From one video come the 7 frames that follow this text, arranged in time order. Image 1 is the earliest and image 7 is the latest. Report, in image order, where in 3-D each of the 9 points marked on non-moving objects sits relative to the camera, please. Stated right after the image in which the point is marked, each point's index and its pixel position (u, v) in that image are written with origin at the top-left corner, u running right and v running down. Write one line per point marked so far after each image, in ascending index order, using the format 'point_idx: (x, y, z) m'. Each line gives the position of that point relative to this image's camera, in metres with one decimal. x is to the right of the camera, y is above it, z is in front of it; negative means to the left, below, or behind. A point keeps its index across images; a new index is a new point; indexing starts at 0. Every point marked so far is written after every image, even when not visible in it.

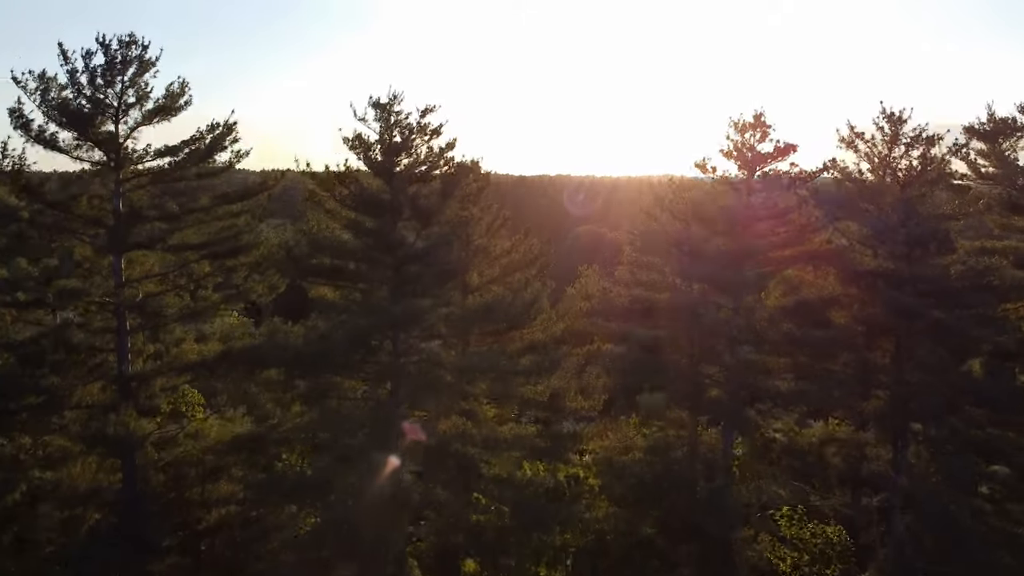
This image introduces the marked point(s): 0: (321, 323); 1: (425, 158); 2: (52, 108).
0: (-2.2, -0.4, +7.8) m
1: (-1.0, +1.5, +8.1) m
2: (-4.8, +1.9, +7.2) m
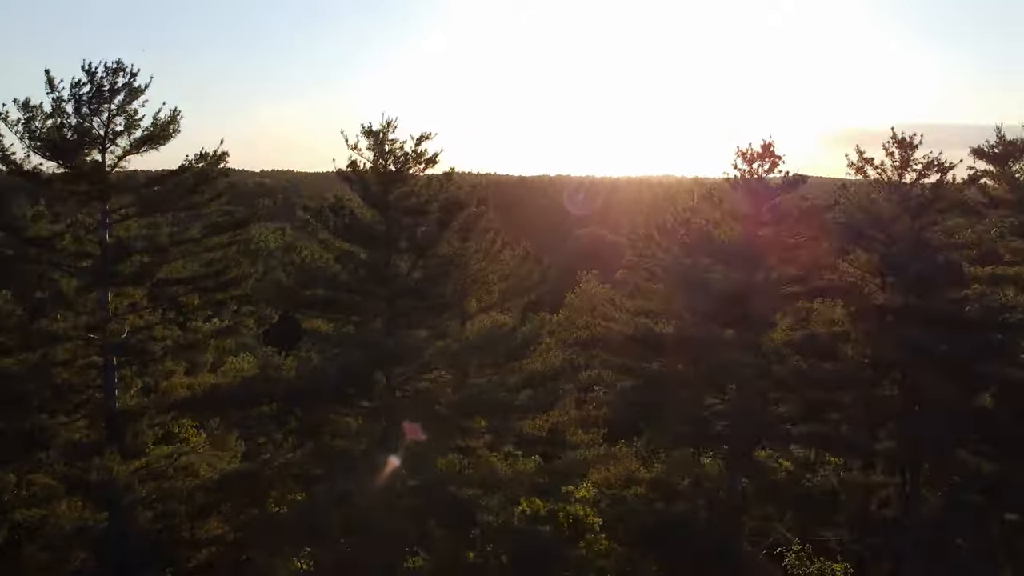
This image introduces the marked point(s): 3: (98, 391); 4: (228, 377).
0: (-2.2, -0.8, +7.6) m
1: (-1.0, +1.2, +7.8) m
2: (-4.8, +1.5, +6.9) m
3: (-4.5, -1.1, +7.4) m
4: (-3.2, -1.0, +7.7) m
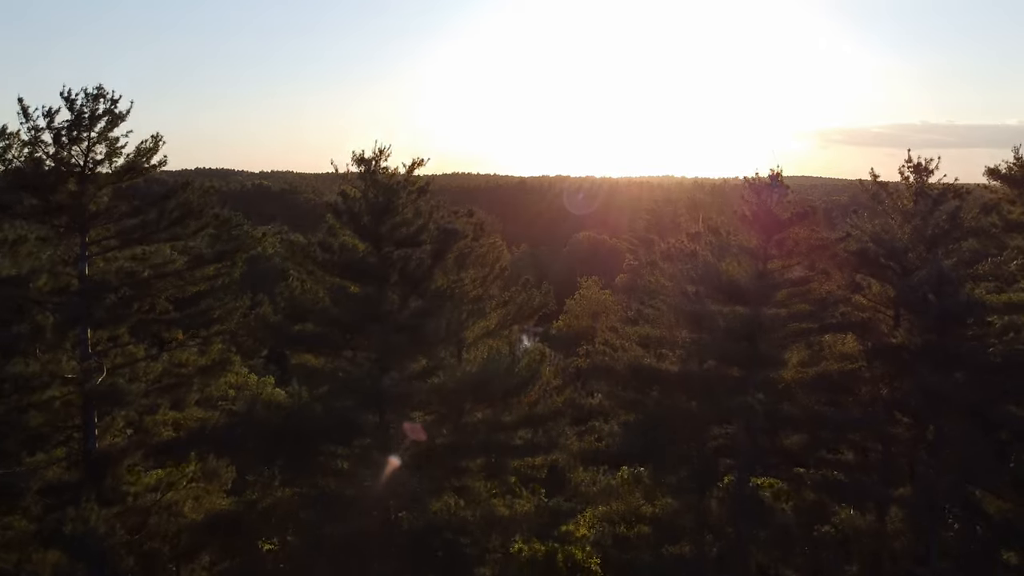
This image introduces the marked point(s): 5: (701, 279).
0: (-2.2, -1.1, +7.3) m
1: (-1.1, +0.8, +7.5) m
2: (-4.8, +1.1, +6.6) m
3: (-4.5, -1.5, +7.1) m
4: (-3.2, -1.4, +7.4) m
5: (+2.1, +0.1, +7.7) m
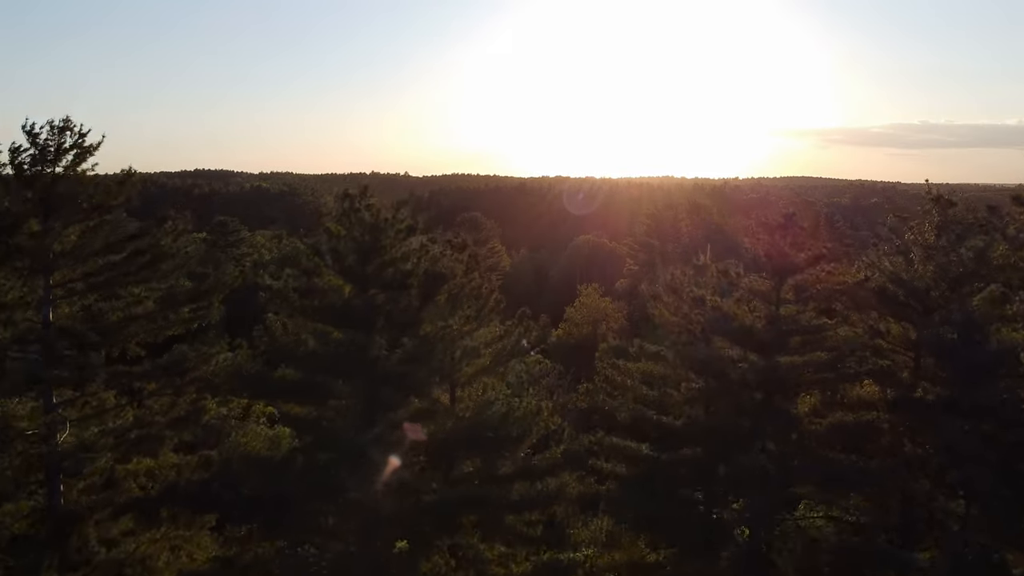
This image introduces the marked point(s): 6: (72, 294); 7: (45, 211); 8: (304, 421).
0: (-2.3, -1.6, +6.8) m
1: (-1.1, +0.4, +7.1) m
2: (-4.9, +0.7, +6.1) m
3: (-4.5, -1.9, +6.6) m
4: (-3.2, -1.8, +6.9) m
5: (+2.1, -0.3, +7.3) m
6: (-4.3, 0.0, +6.6) m
7: (-4.4, +0.7, +6.5) m
8: (-2.1, -1.3, +6.8) m
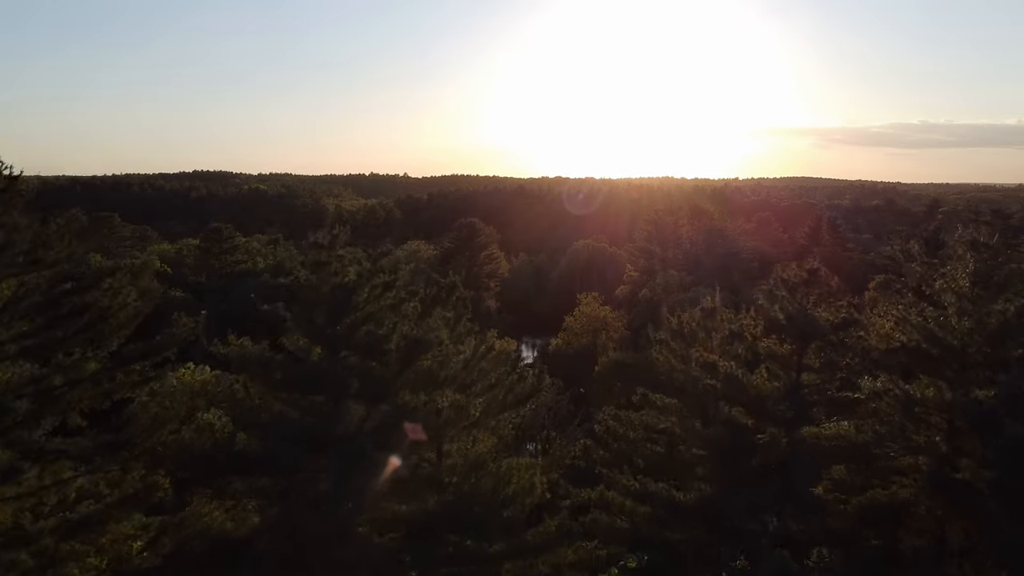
0: (-2.4, -2.1, +6.1) m
1: (-1.2, -0.2, +6.3) m
2: (-5.0, +0.2, +5.4) m
3: (-4.6, -2.4, +5.9) m
4: (-3.3, -2.3, +6.2) m
5: (+2.0, -0.8, +6.5) m
6: (-4.4, -0.6, +5.9) m
7: (-4.5, +0.2, +5.8) m
8: (-2.2, -1.9, +6.1) m
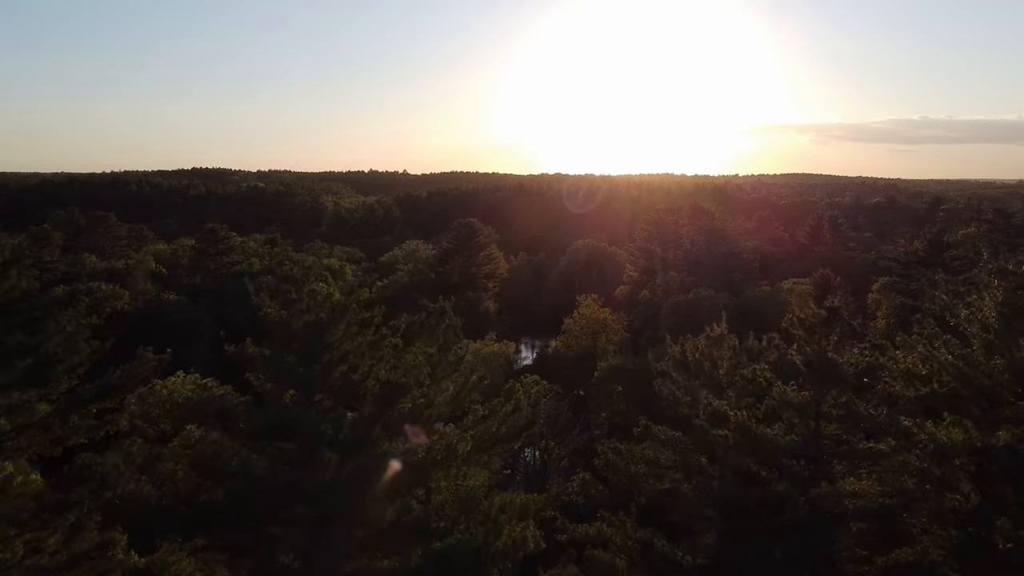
0: (-2.4, -2.4, +5.6) m
1: (-1.3, -0.5, +5.8) m
2: (-5.1, -0.1, +4.9) m
3: (-4.7, -2.7, +5.4) m
4: (-3.4, -2.6, +5.7) m
5: (+1.9, -1.1, +6.0) m
6: (-4.4, -0.9, +5.4) m
7: (-4.6, -0.1, +5.2) m
8: (-2.2, -2.1, +5.6) m
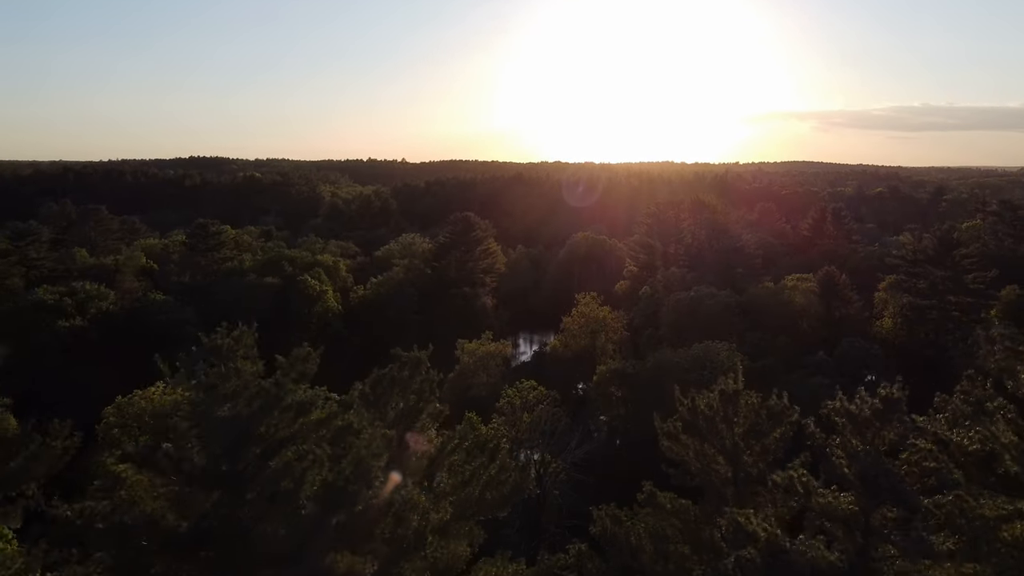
0: (-2.6, -2.9, +4.6) m
1: (-1.4, -0.9, +4.8) m
2: (-5.2, -0.6, +3.9) m
3: (-4.9, -3.2, +4.4) m
4: (-3.6, -3.1, +4.7) m
5: (+1.8, -1.6, +5.0) m
6: (-4.6, -1.4, +4.4) m
7: (-4.7, -0.6, +4.2) m
8: (-2.4, -2.6, +4.7) m
